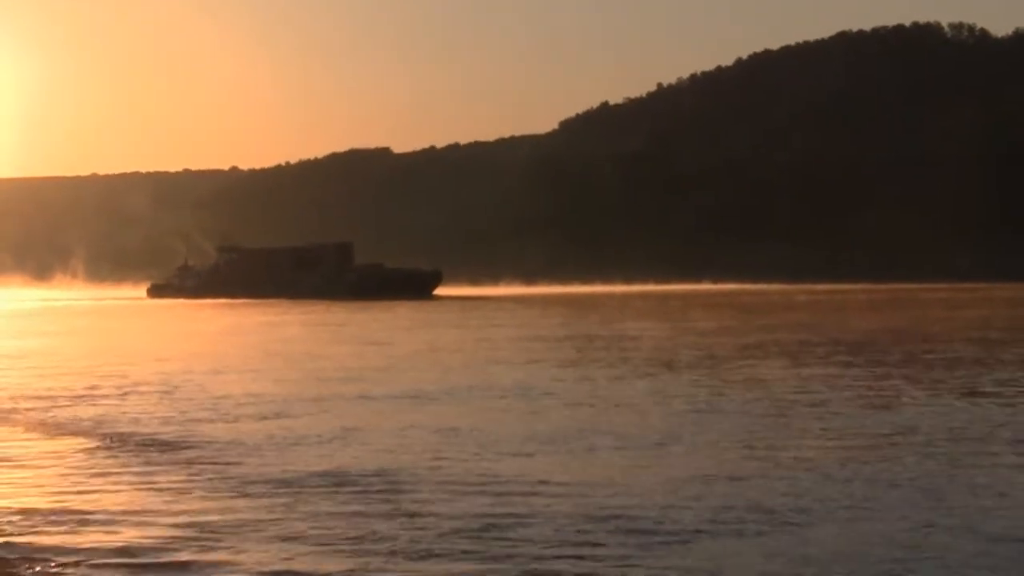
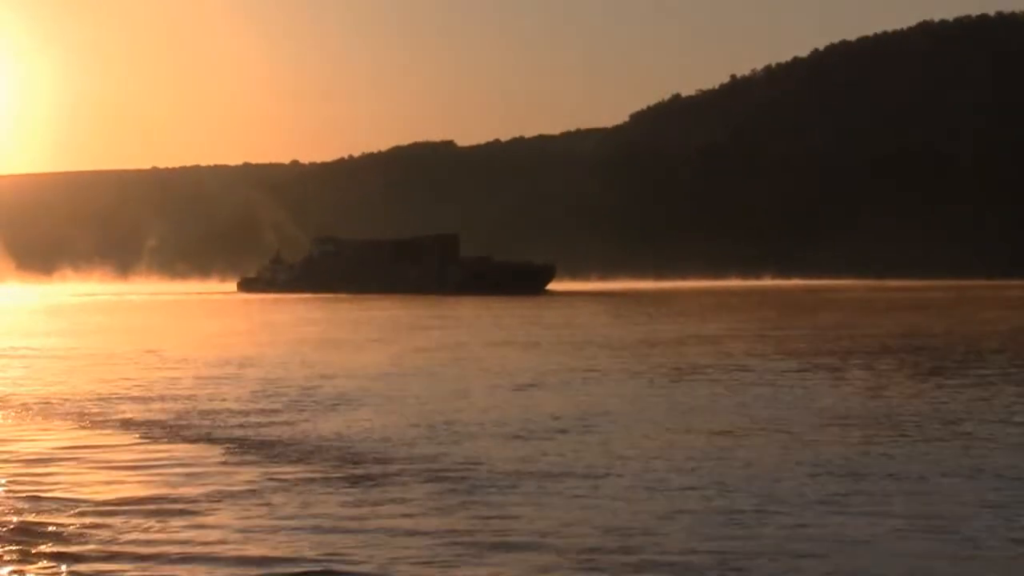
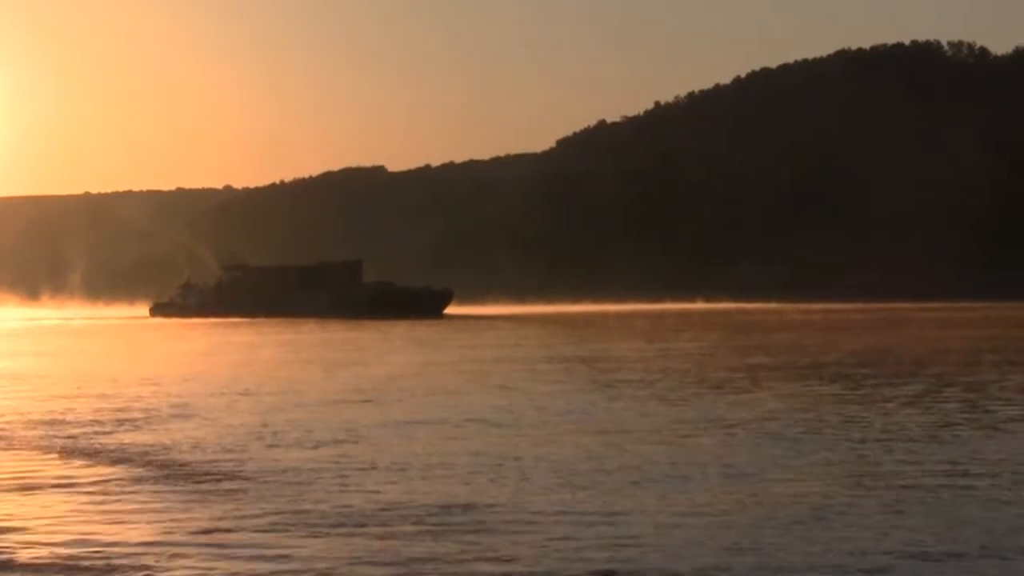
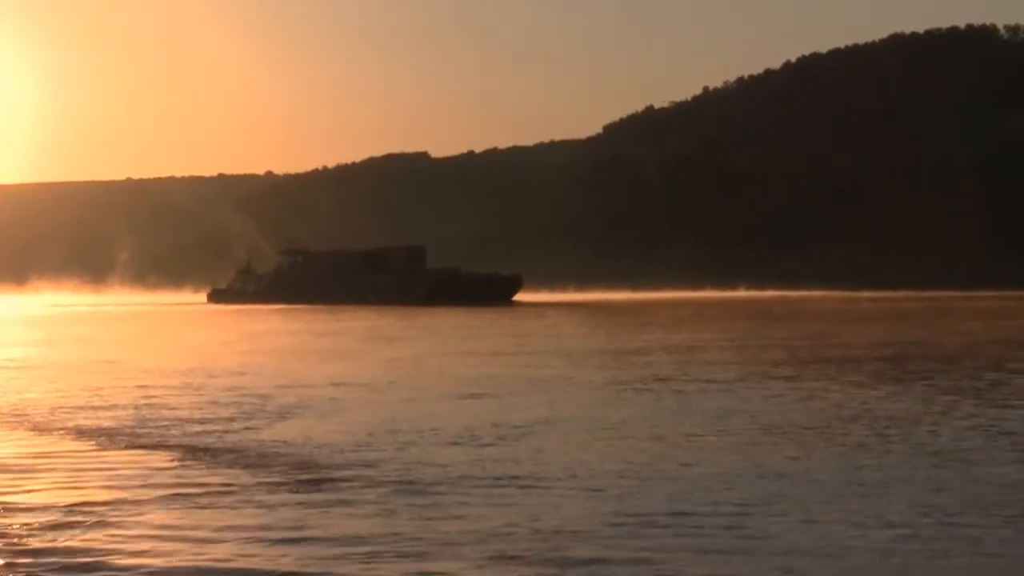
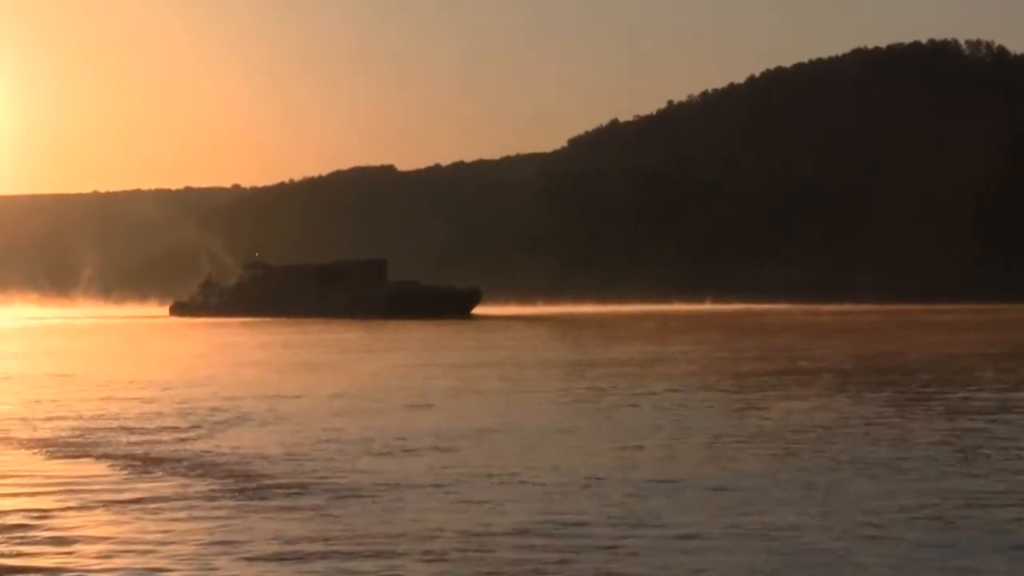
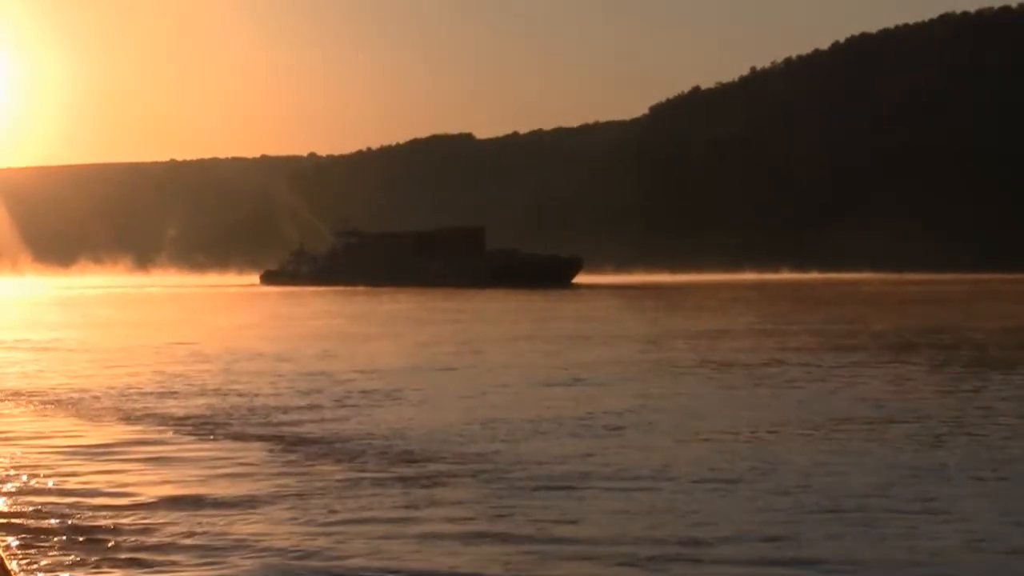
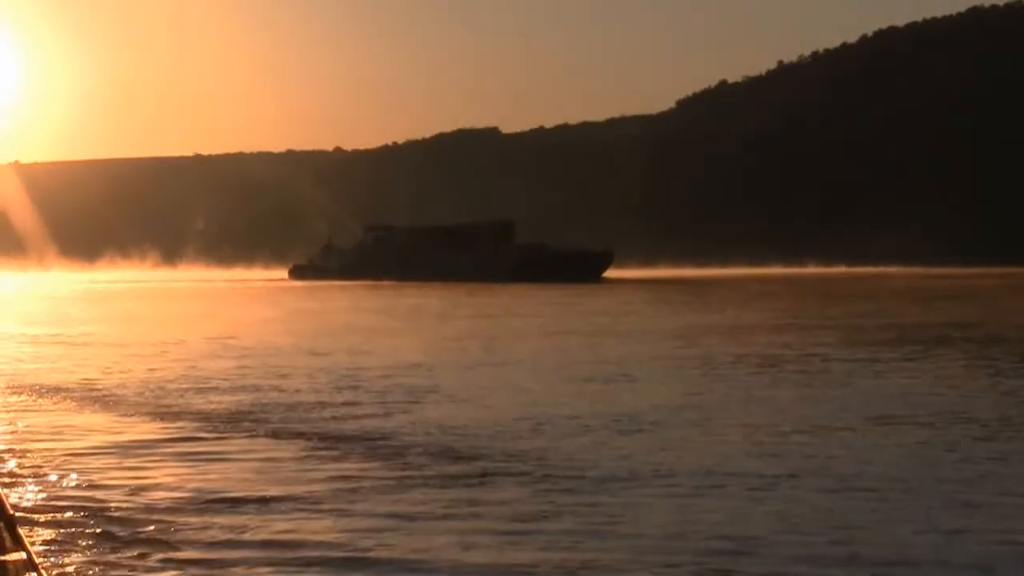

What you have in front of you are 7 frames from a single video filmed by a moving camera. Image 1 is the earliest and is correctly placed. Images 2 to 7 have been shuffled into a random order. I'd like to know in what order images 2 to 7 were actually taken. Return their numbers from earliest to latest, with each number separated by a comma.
3, 5, 4, 2, 6, 7
